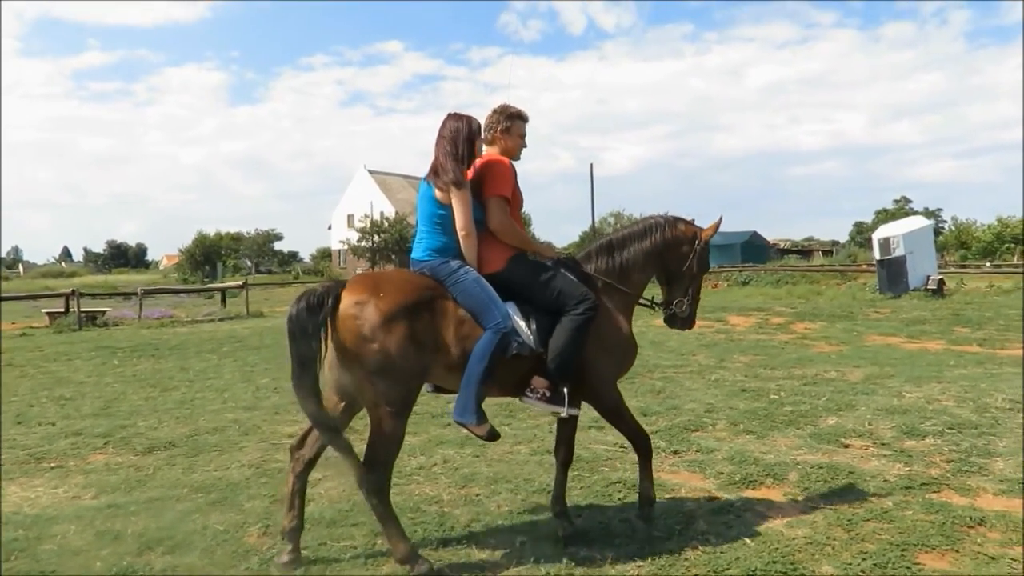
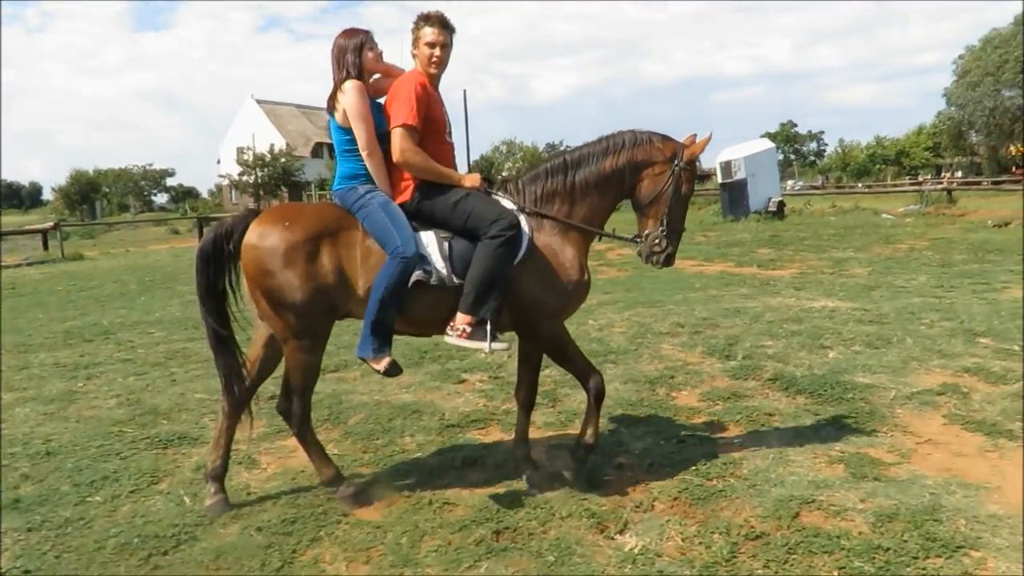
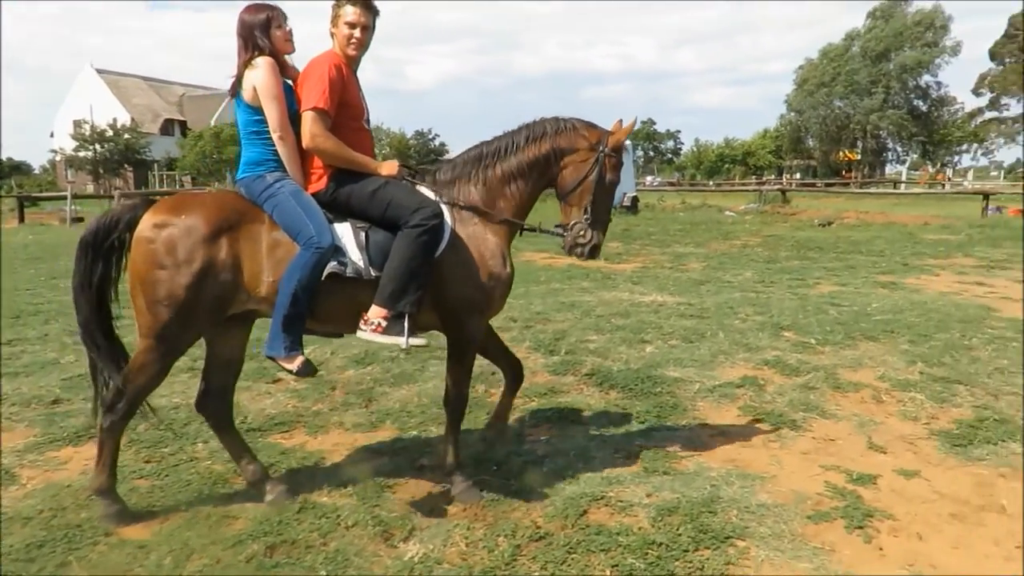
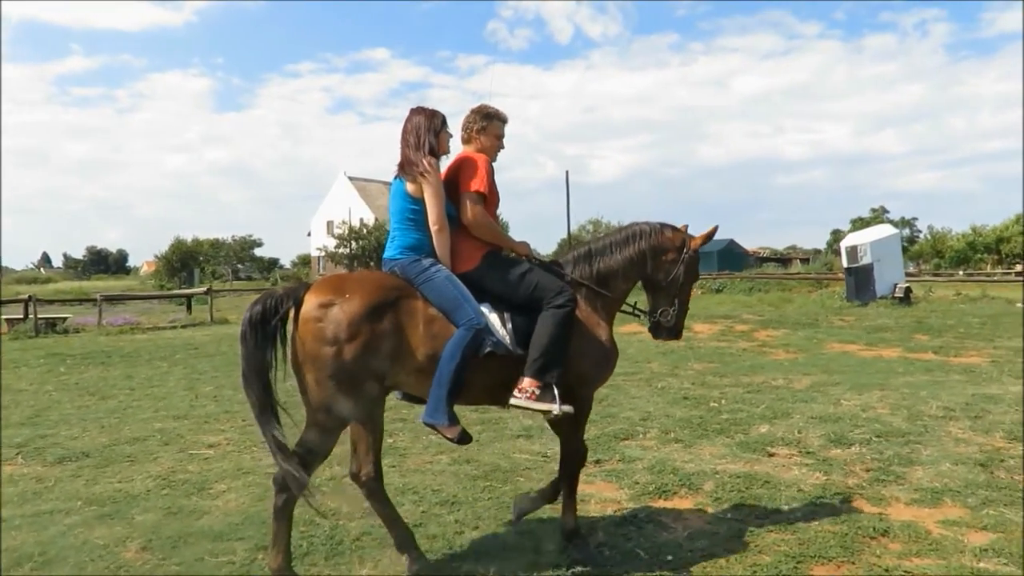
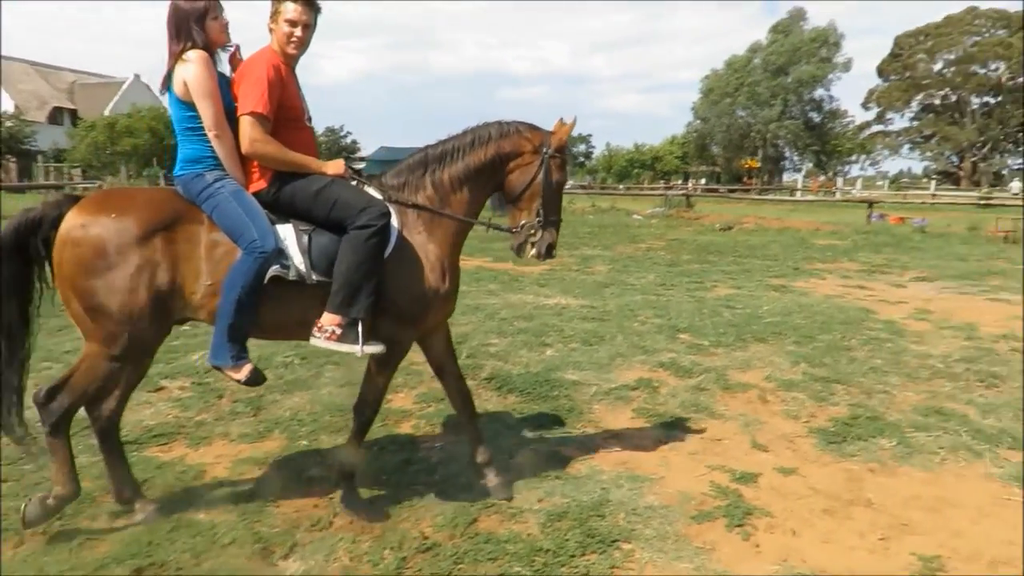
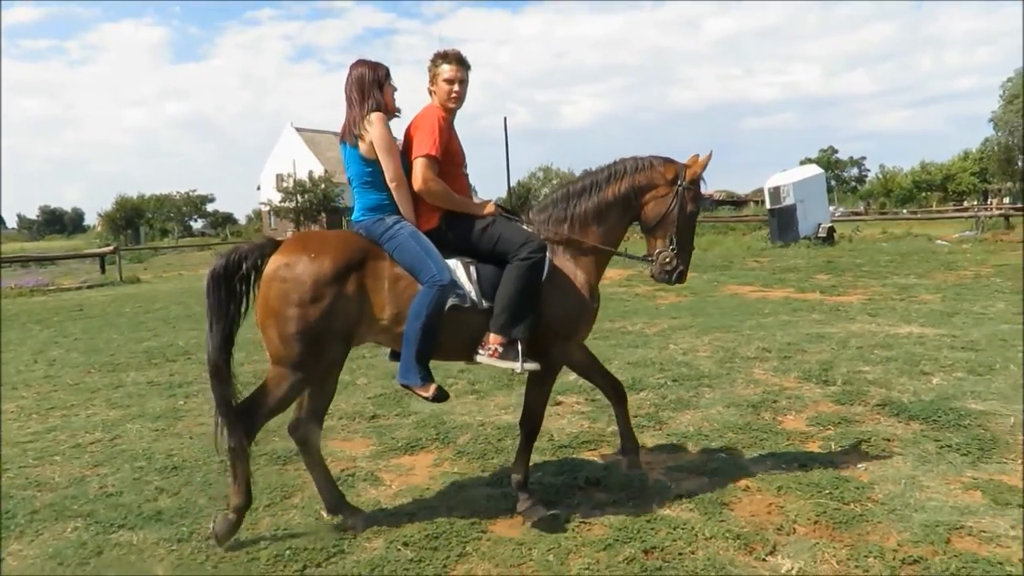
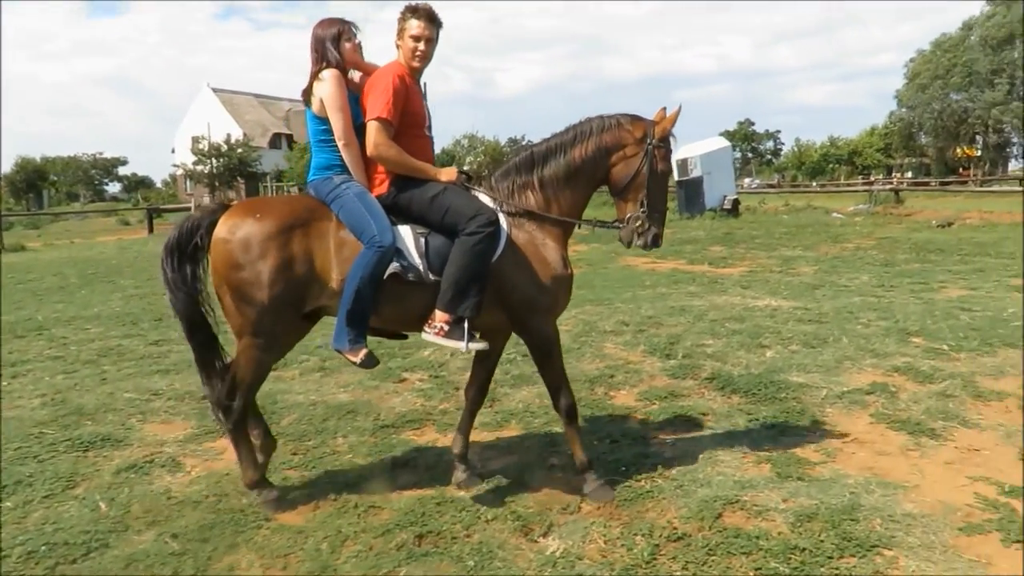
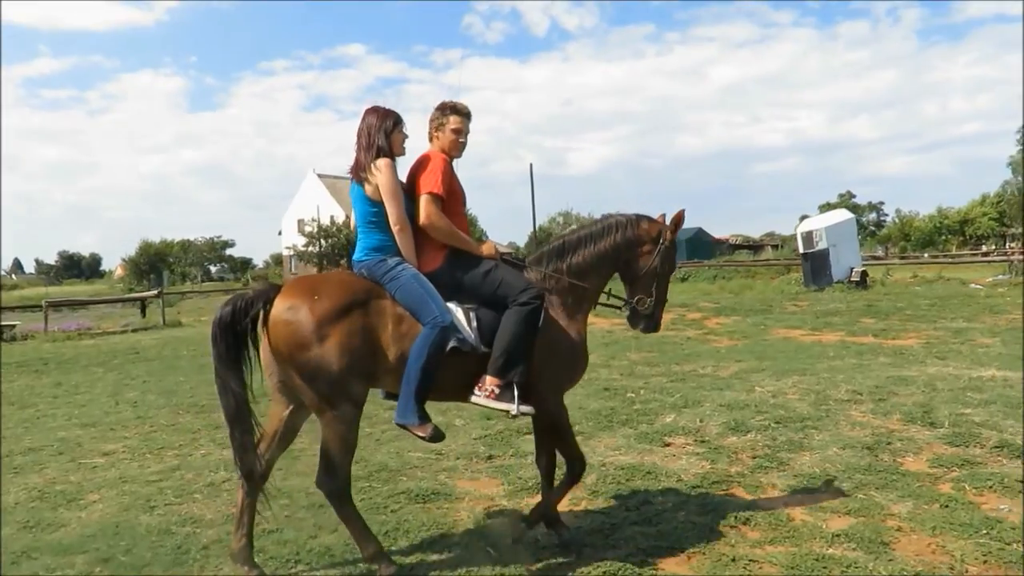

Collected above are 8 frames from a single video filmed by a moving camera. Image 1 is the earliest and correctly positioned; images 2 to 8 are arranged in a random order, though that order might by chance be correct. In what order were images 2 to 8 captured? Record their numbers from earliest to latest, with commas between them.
4, 8, 6, 2, 7, 3, 5
